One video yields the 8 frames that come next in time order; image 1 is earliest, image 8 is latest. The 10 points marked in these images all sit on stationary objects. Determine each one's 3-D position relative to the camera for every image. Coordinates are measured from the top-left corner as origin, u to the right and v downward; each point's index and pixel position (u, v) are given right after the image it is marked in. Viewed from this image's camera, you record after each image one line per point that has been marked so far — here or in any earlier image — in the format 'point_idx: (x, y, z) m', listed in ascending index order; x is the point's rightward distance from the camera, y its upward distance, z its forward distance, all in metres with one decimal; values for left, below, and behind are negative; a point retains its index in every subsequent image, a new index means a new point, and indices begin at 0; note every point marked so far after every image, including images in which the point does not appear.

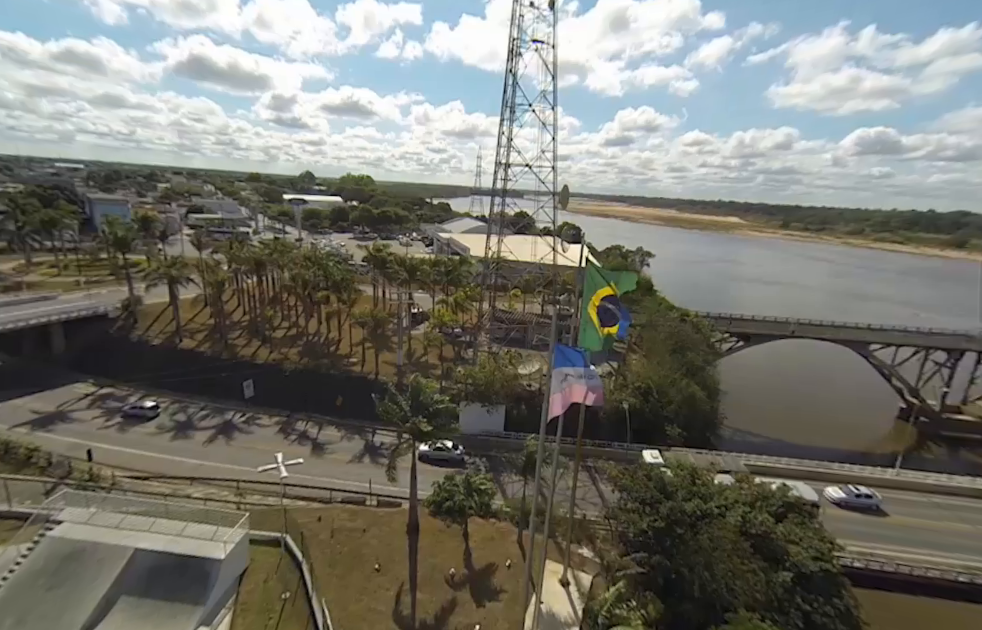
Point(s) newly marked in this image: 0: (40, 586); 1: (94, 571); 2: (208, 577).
0: (-20.8, -12.4, +18.9) m
1: (-18.7, -12.0, +19.3) m
2: (-13.4, -12.2, +19.1) m
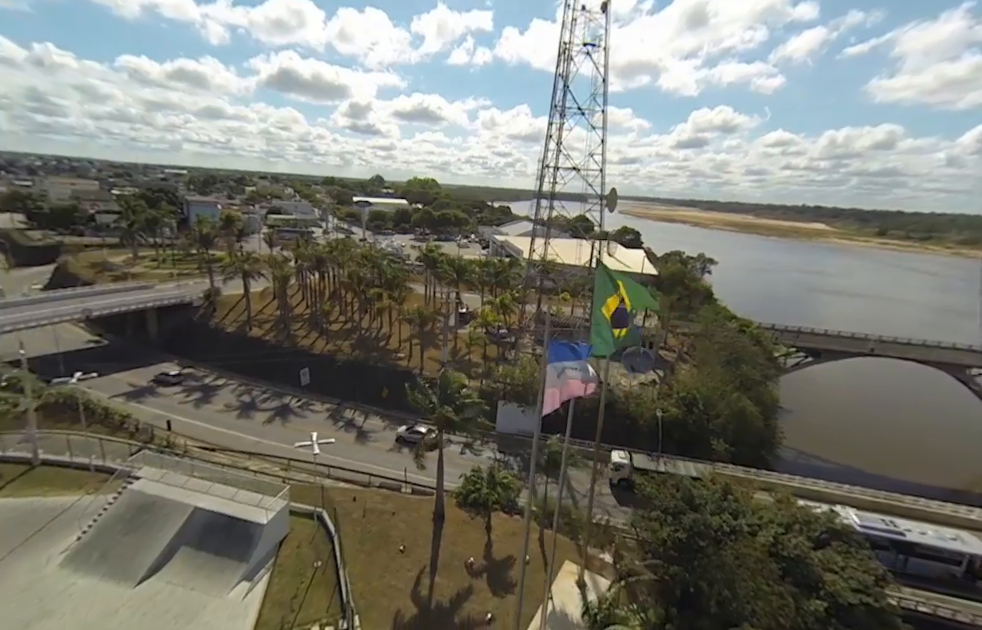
0: (-19.9, -11.4, +21.9) m
1: (-17.7, -11.1, +22.0) m
2: (-12.5, -11.5, +21.2) m
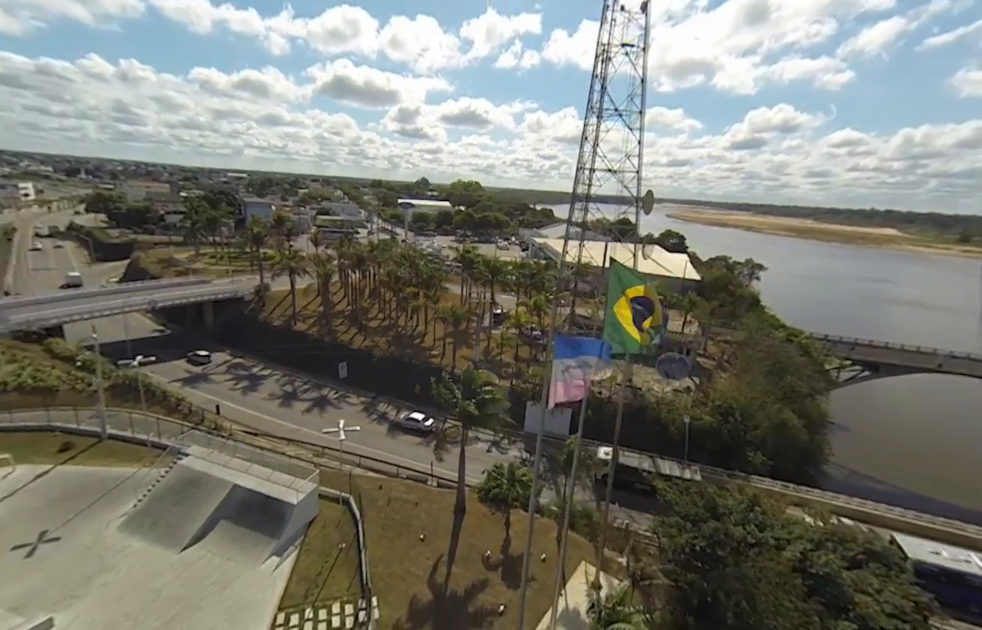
0: (-18.8, -10.8, +24.0) m
1: (-16.7, -10.6, +23.9) m
2: (-11.5, -11.1, +22.5) m
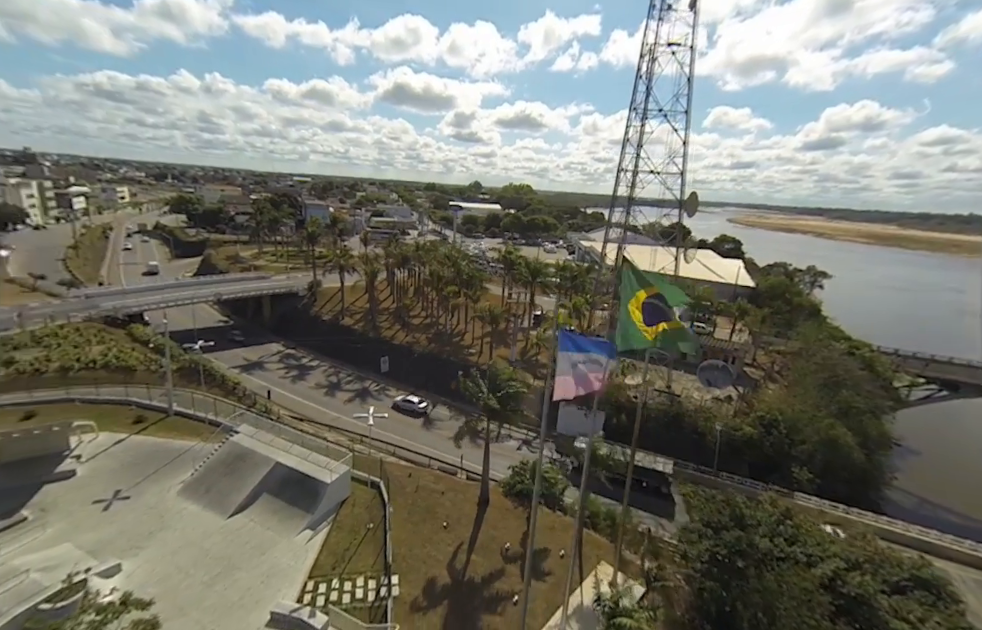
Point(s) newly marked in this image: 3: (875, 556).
0: (-17.4, -10.0, +26.3) m
1: (-15.2, -9.8, +26.0) m
2: (-10.3, -10.5, +24.1) m
3: (+16.1, -10.1, +17.2) m
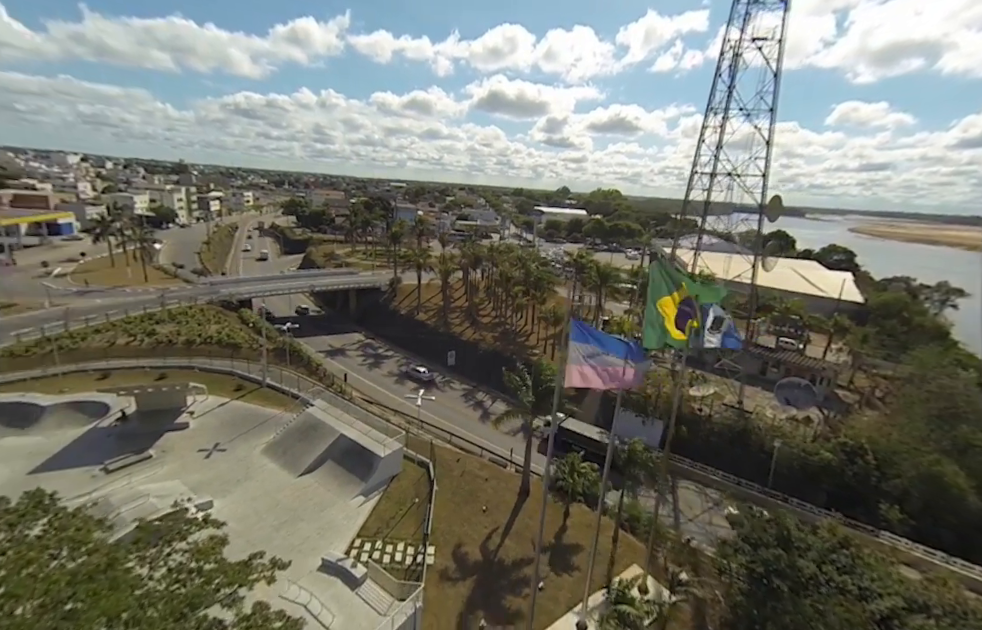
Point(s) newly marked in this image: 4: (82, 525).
0: (-14.3, -8.9, +30.1) m
1: (-12.2, -8.8, +29.4) m
2: (-7.7, -9.7, +26.6) m
3: (+16.9, -10.6, +15.0) m
4: (-12.7, -6.4, +12.5) m
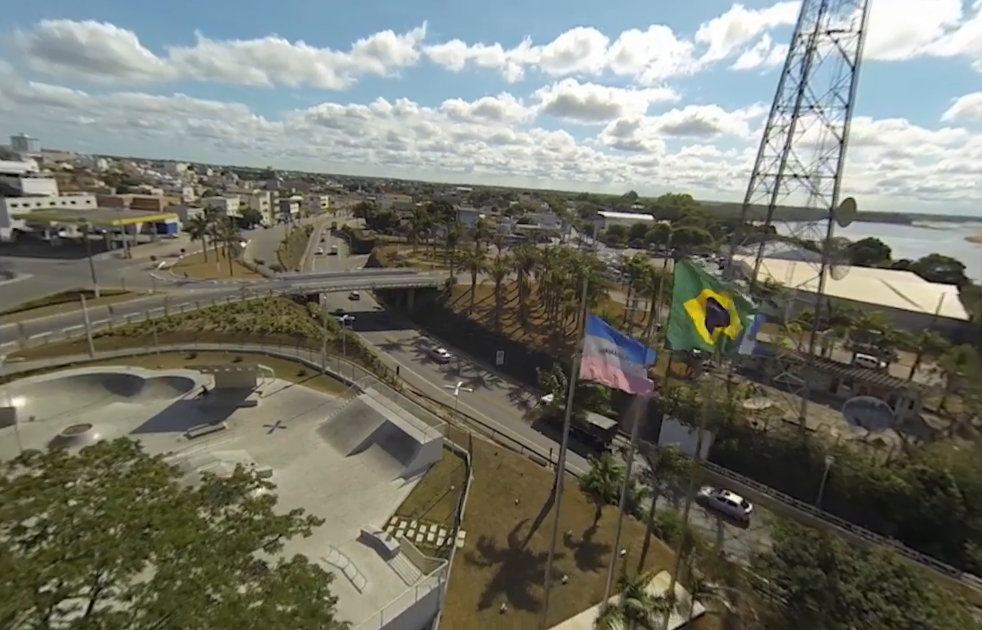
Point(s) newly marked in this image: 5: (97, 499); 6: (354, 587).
0: (-11.4, -8.2, +32.4) m
1: (-9.4, -8.3, +31.4) m
2: (-5.4, -9.3, +28.1) m
3: (+17.5, -11.0, +13.3) m
4: (-12.0, -5.6, +14.8) m
5: (-12.1, -5.7, +12.5) m
6: (-5.8, -11.6, +17.4) m
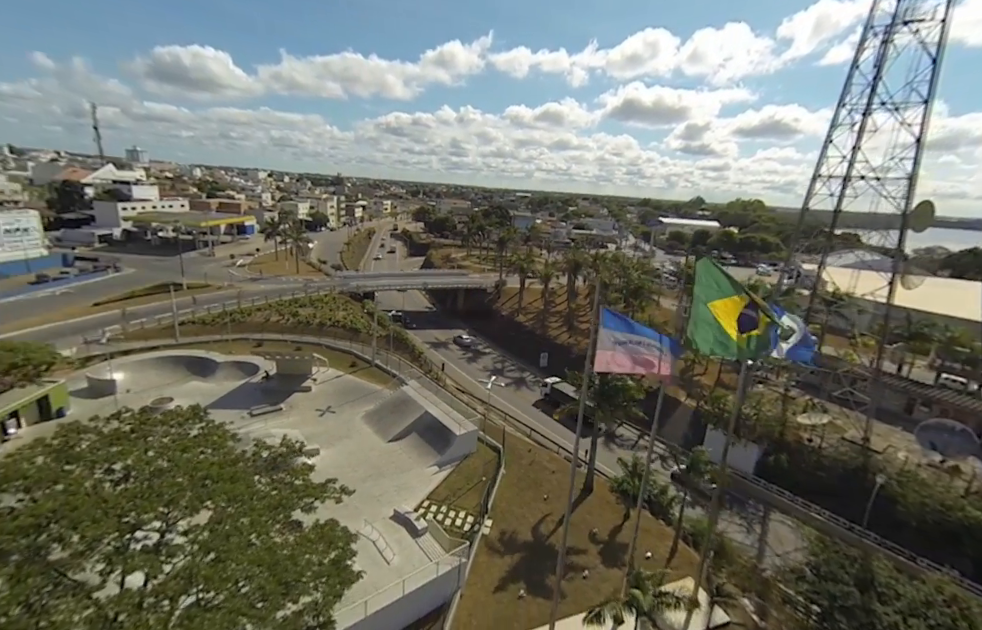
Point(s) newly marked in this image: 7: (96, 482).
0: (-8.5, -7.8, +34.3) m
1: (-6.6, -7.9, +33.1) m
2: (-3.1, -9.0, +29.3) m
3: (+17.6, -11.3, +11.7) m
4: (-11.2, -4.9, +17.0) m
5: (-11.5, -5.0, +14.7) m
6: (-5.0, -11.1, +18.8) m
7: (-12.7, -5.3, +13.1) m
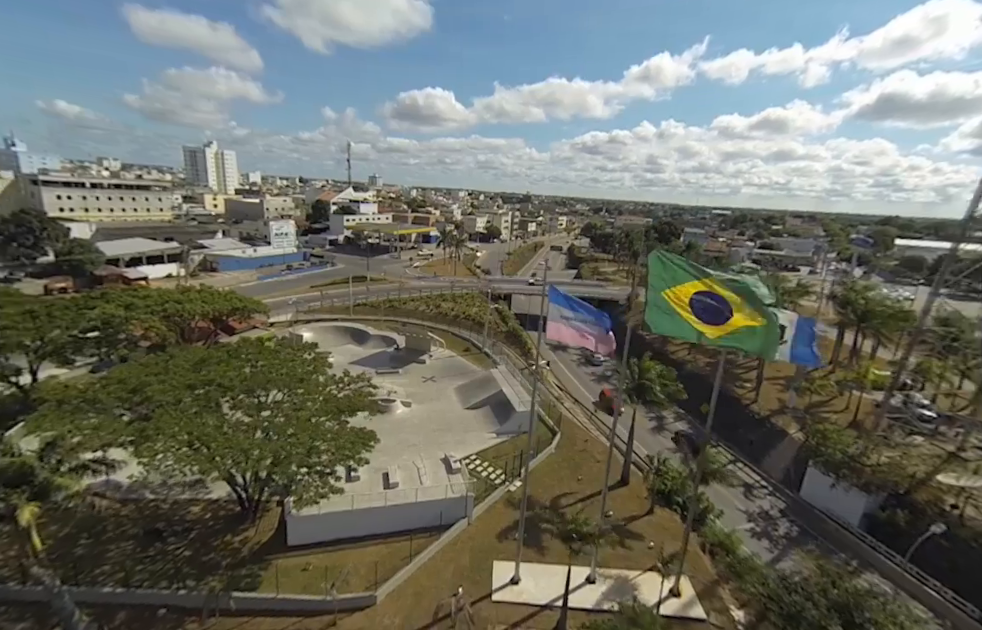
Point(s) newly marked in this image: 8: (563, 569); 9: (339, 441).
0: (-1.4, -6.6, +39.7) m
1: (-0.2, -6.8, +37.9) m
2: (+1.6, -8.1, +33.0) m
3: (+14.0, -11.4, +8.9) m
4: (-10.1, -2.7, +24.6) m
5: (-11.2, -2.5, +22.6) m
6: (-4.3, -9.5, +23.8) m
7: (-12.9, -2.7, +21.5) m
8: (+3.4, -11.9, +19.1) m
9: (-6.6, -5.6, +18.3) m
